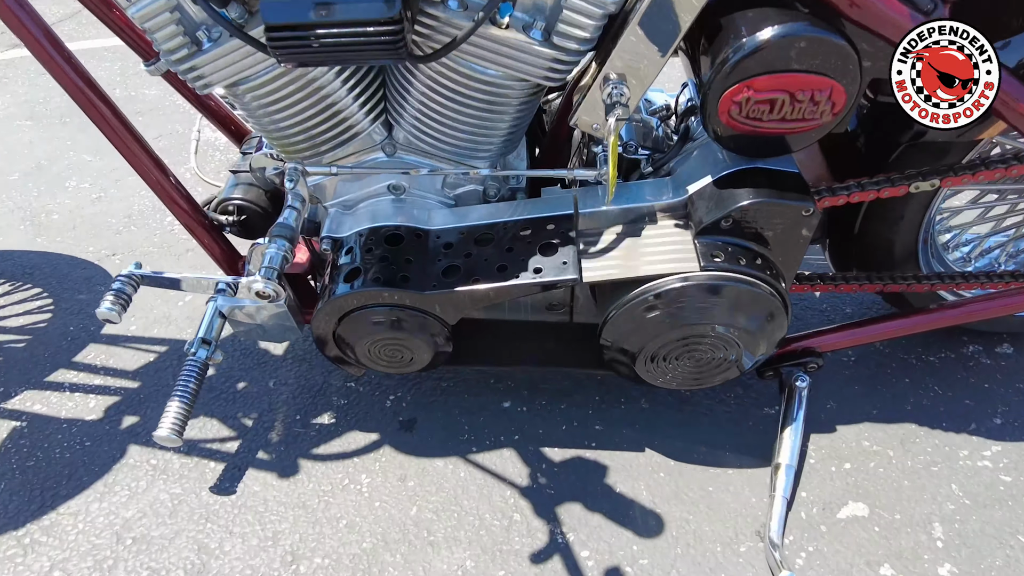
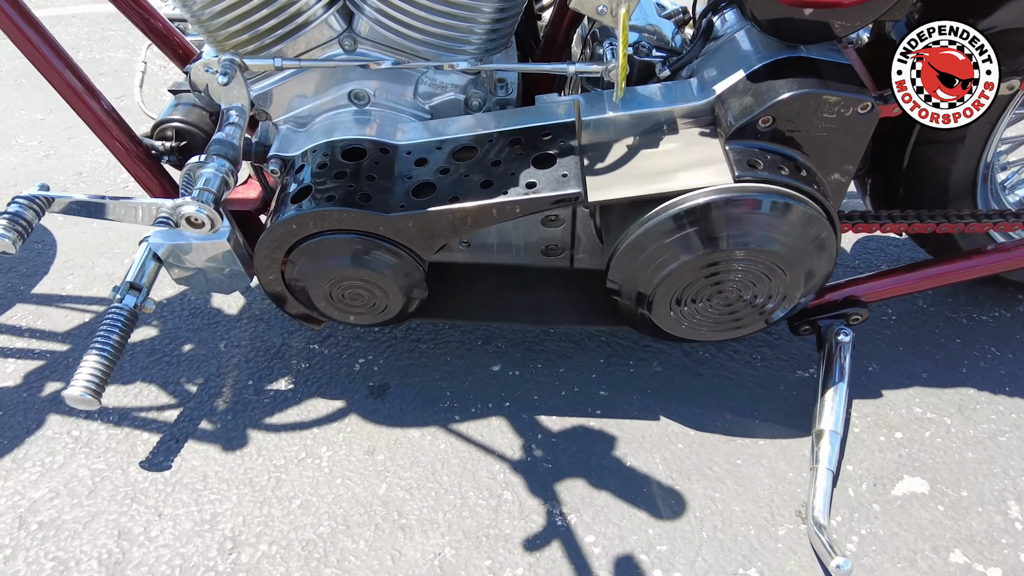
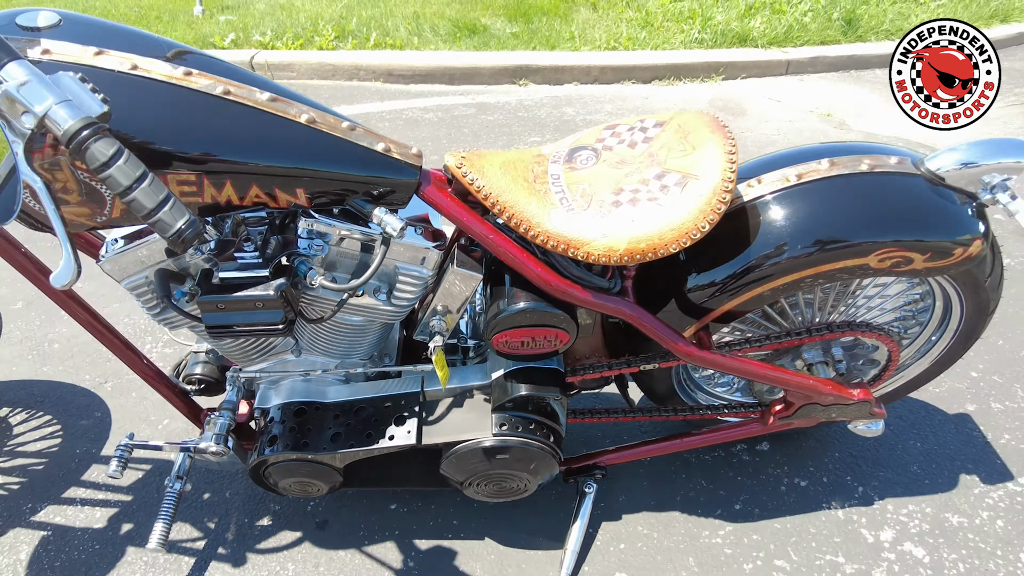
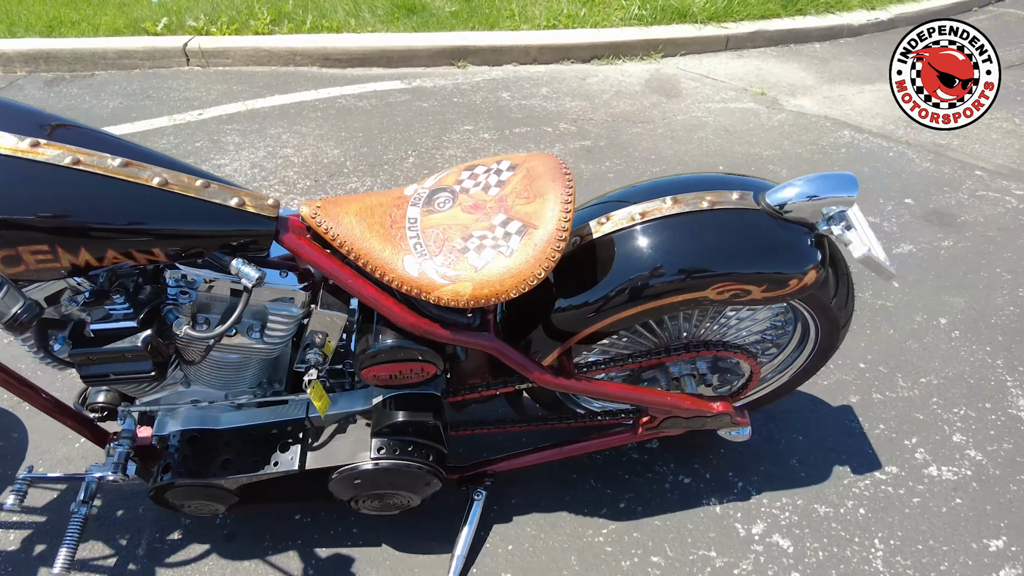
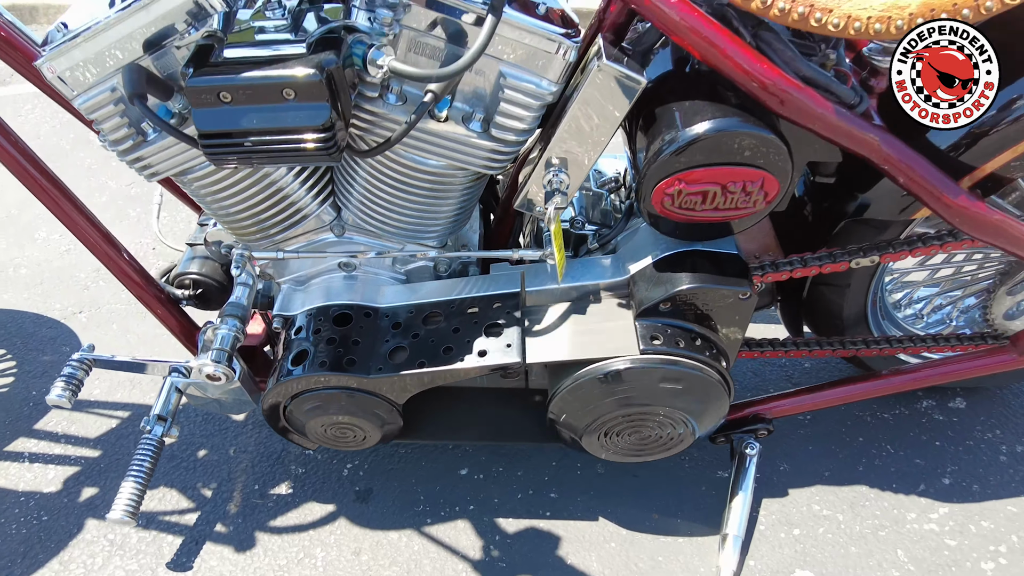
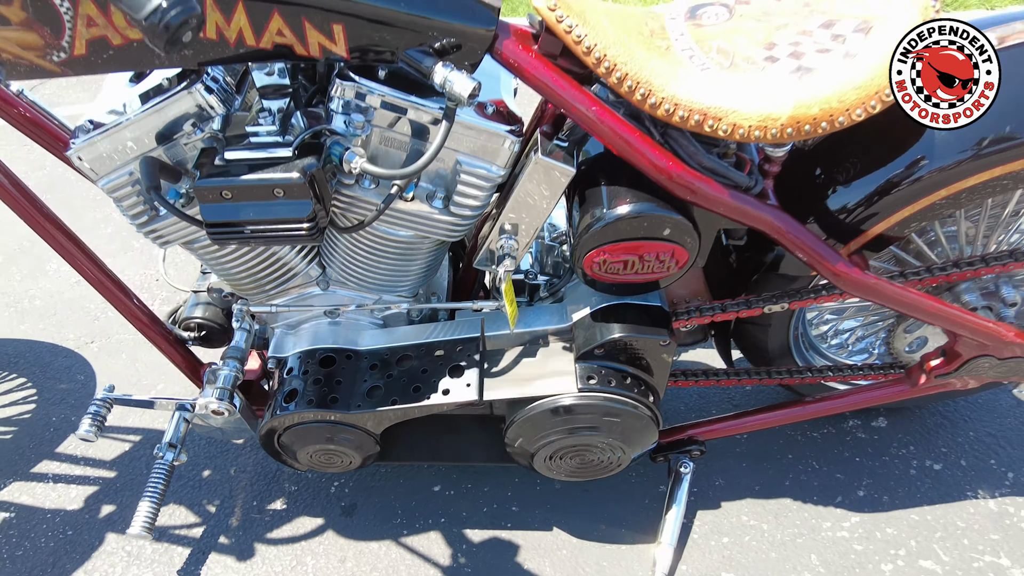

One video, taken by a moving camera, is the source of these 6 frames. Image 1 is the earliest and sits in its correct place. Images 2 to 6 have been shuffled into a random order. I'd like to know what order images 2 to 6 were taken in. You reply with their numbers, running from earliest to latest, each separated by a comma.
2, 5, 6, 3, 4
